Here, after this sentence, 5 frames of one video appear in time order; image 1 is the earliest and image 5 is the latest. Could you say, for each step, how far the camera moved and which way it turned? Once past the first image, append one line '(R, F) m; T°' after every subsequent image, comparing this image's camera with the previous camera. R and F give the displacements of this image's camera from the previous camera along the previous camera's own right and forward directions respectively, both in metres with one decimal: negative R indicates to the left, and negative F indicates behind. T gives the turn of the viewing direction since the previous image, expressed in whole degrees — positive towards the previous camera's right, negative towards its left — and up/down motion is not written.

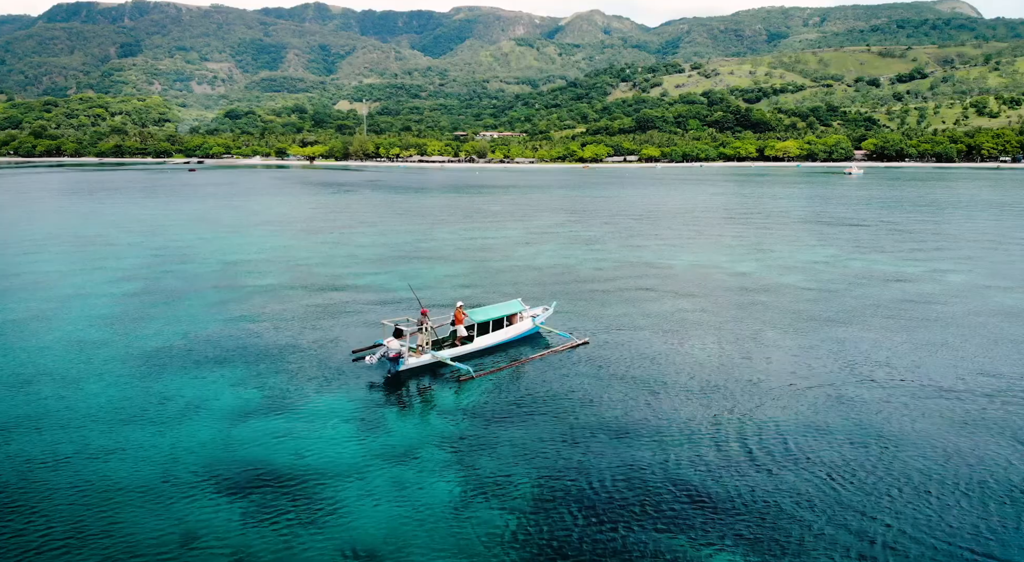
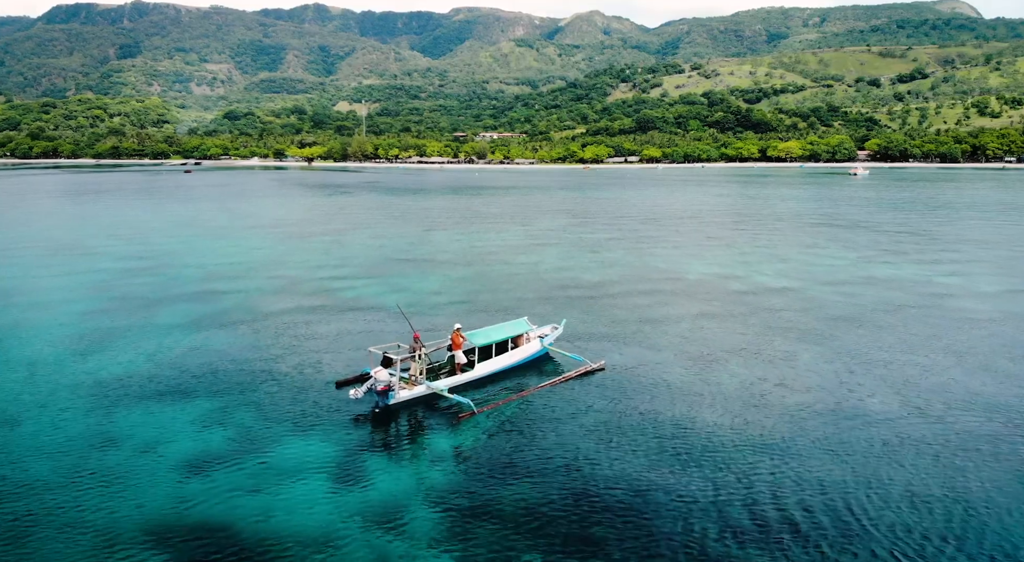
(-0.1, +3.8) m; 0°
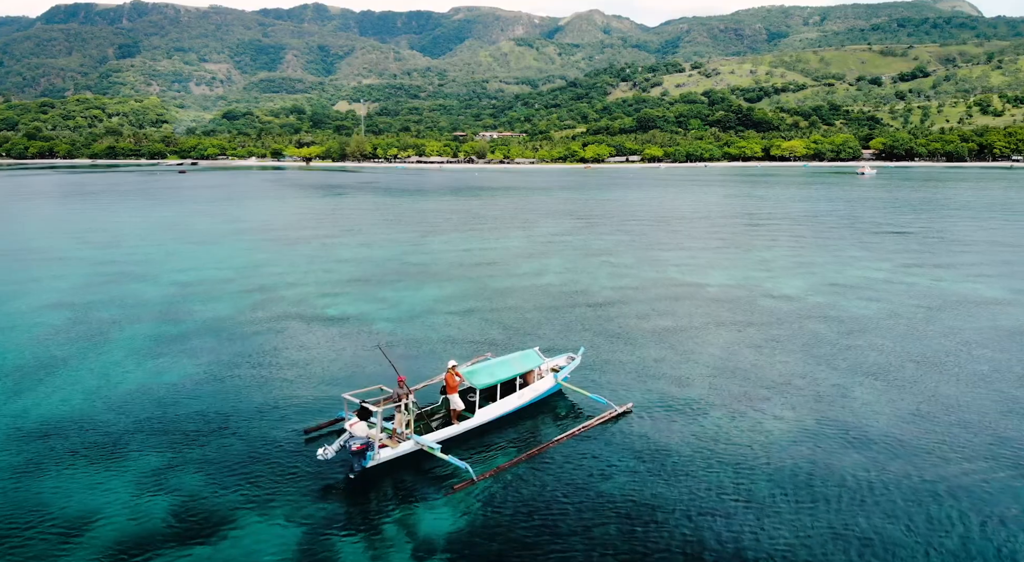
(-0.2, +4.9) m; 0°
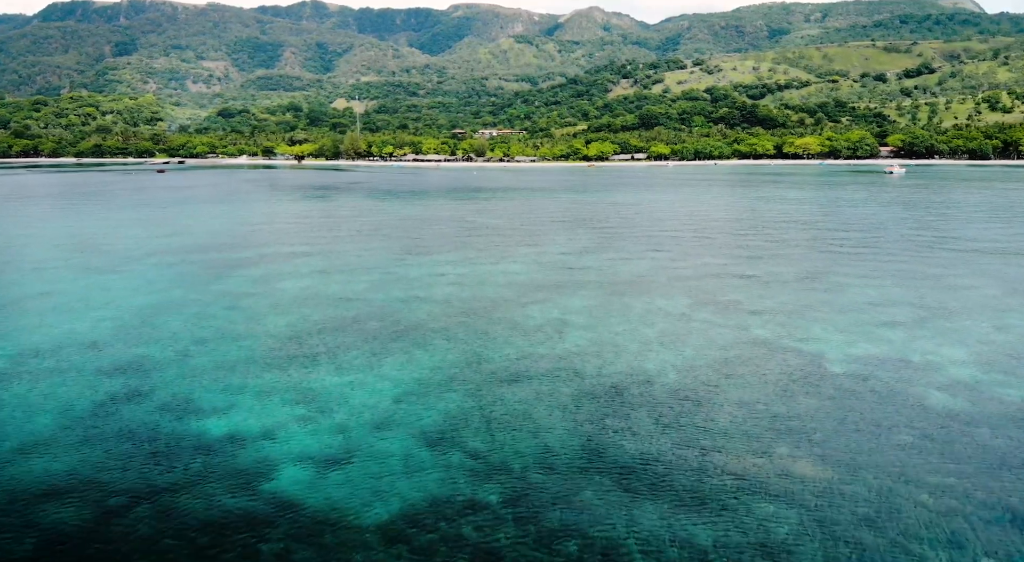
(-0.4, +17.6) m; 0°
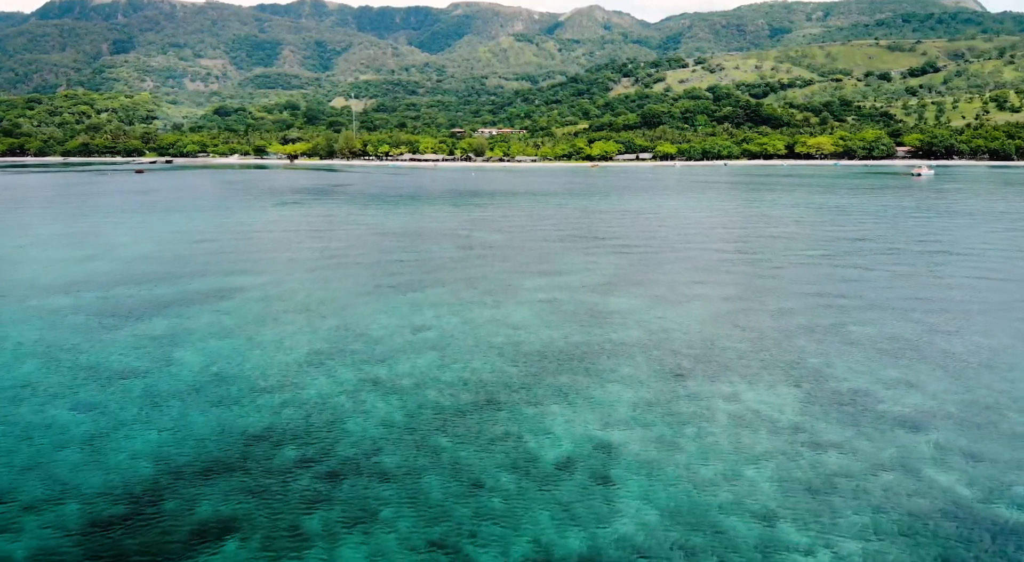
(-0.3, +15.4) m; 0°
